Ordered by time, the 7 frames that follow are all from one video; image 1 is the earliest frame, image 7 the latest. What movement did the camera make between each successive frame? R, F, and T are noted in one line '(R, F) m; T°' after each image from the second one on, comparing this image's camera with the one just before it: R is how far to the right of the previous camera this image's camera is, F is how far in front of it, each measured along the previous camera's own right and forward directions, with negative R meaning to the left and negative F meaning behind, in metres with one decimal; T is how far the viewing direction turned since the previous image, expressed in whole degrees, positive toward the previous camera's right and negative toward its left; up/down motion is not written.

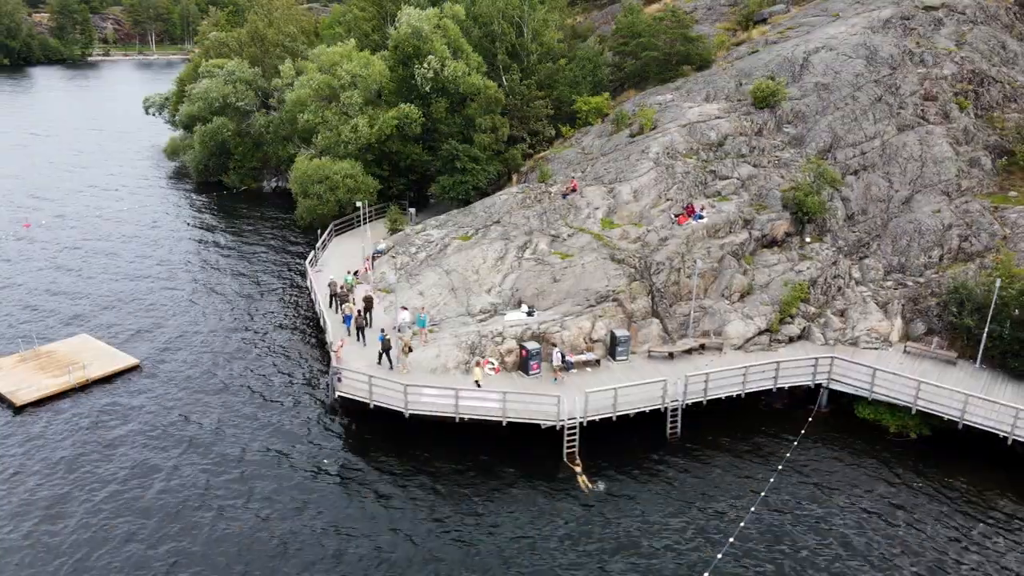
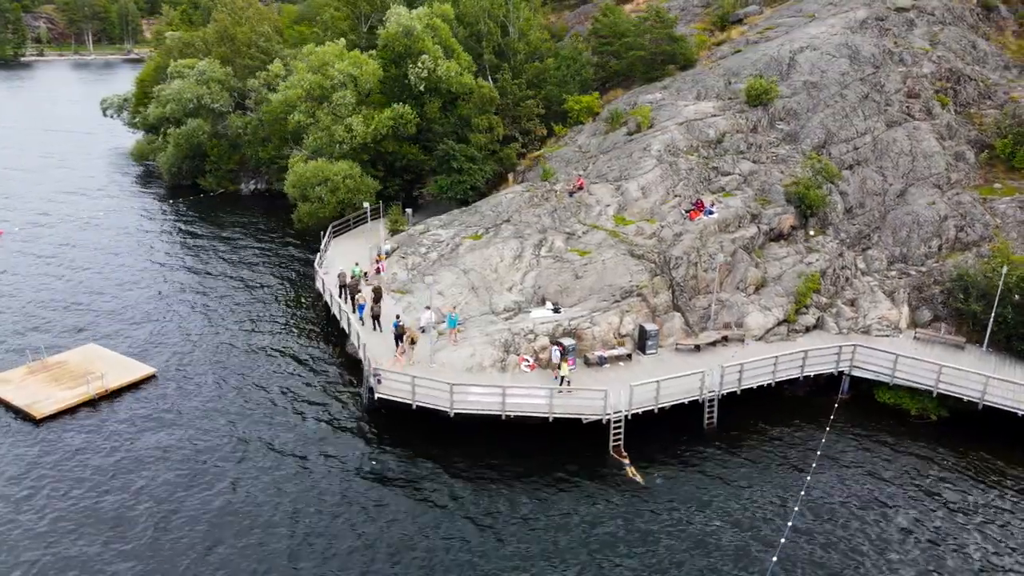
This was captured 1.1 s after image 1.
(-4.4, -0.1) m; +4°
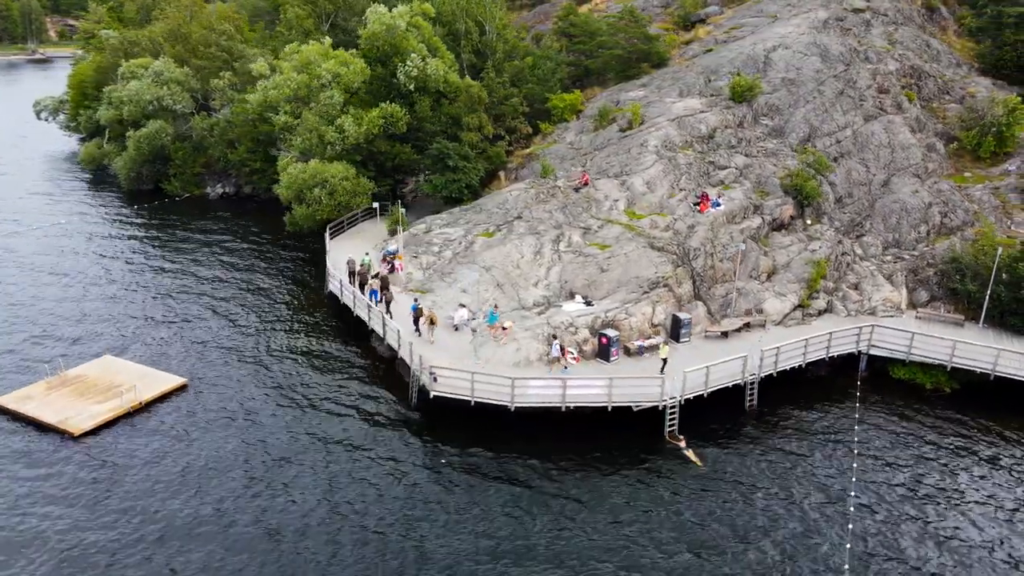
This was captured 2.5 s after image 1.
(-6.2, -0.2) m; +6°
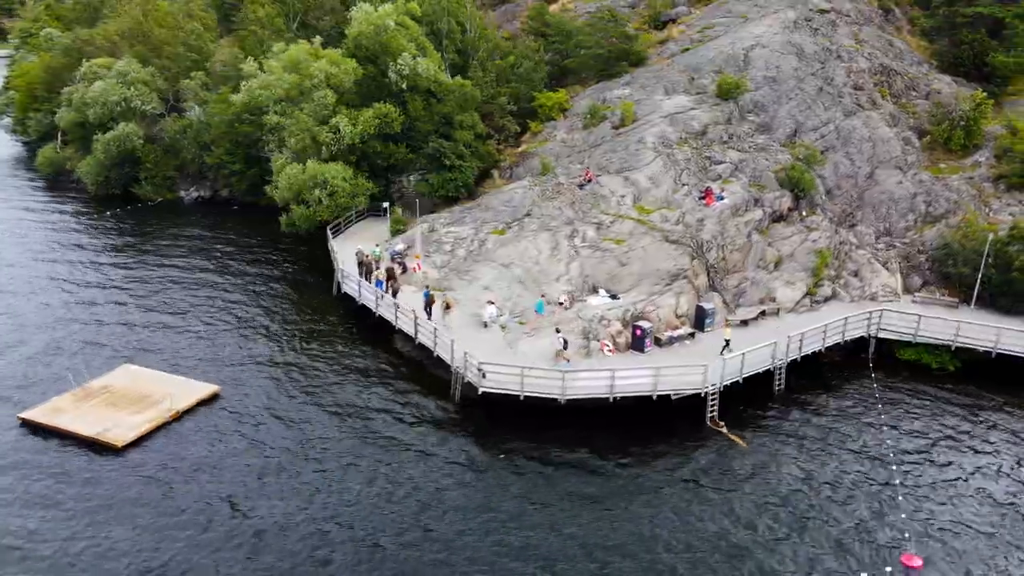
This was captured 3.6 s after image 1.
(-5.2, -0.3) m; +5°
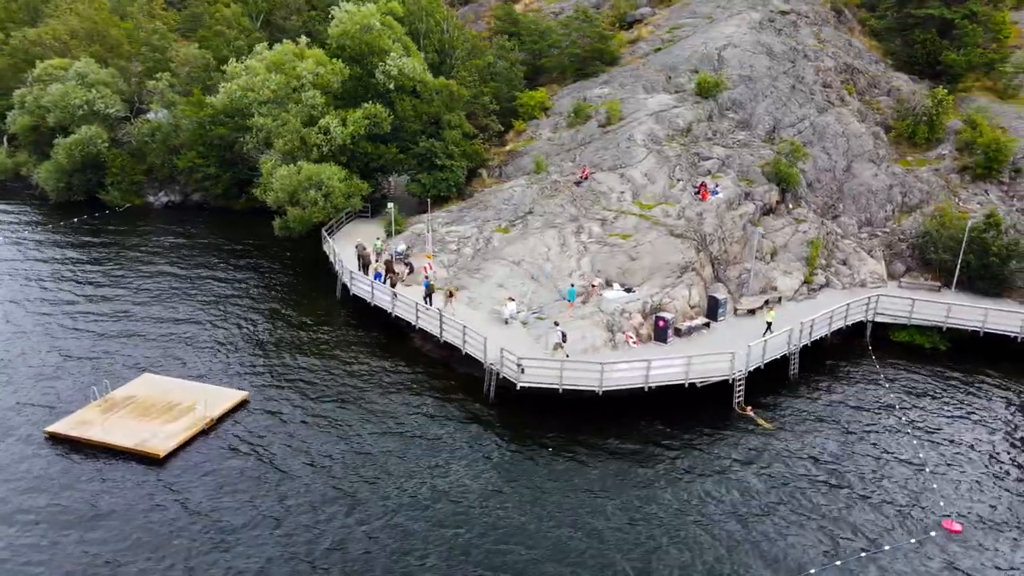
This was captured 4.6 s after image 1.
(-4.9, -0.4) m; +5°
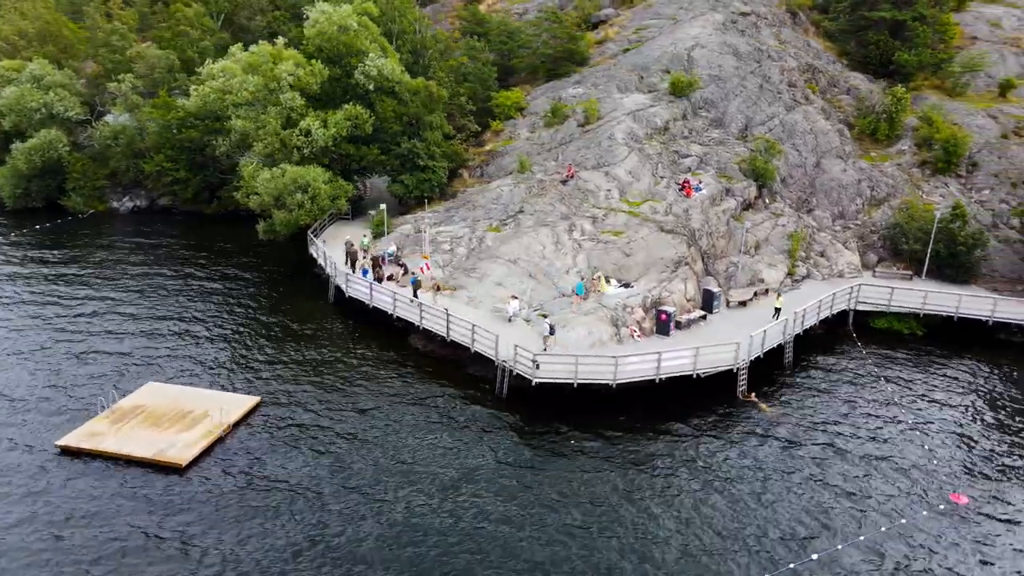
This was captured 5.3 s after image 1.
(-3.4, -0.4) m; +4°
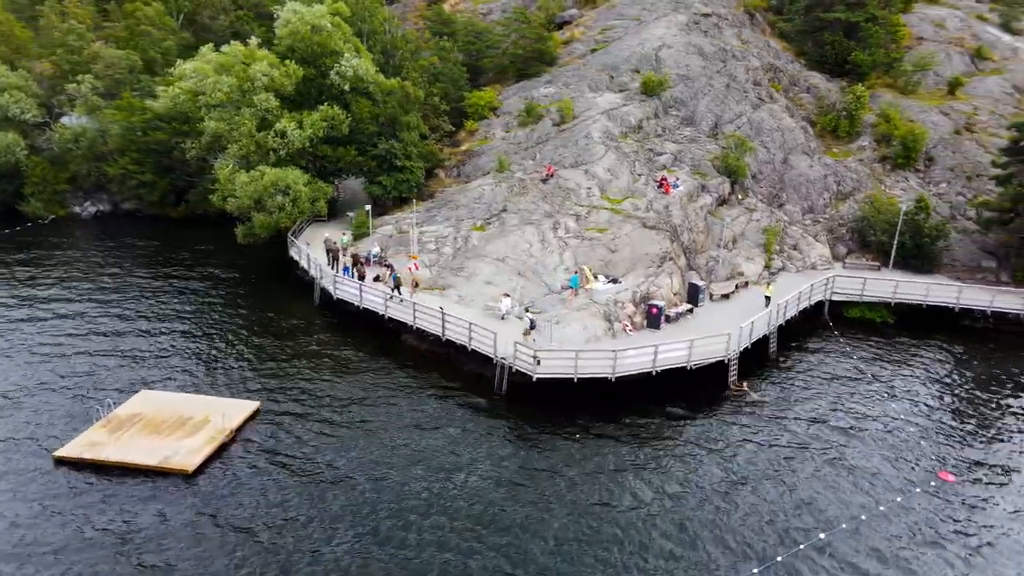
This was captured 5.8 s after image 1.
(-2.4, -0.3) m; +4°
